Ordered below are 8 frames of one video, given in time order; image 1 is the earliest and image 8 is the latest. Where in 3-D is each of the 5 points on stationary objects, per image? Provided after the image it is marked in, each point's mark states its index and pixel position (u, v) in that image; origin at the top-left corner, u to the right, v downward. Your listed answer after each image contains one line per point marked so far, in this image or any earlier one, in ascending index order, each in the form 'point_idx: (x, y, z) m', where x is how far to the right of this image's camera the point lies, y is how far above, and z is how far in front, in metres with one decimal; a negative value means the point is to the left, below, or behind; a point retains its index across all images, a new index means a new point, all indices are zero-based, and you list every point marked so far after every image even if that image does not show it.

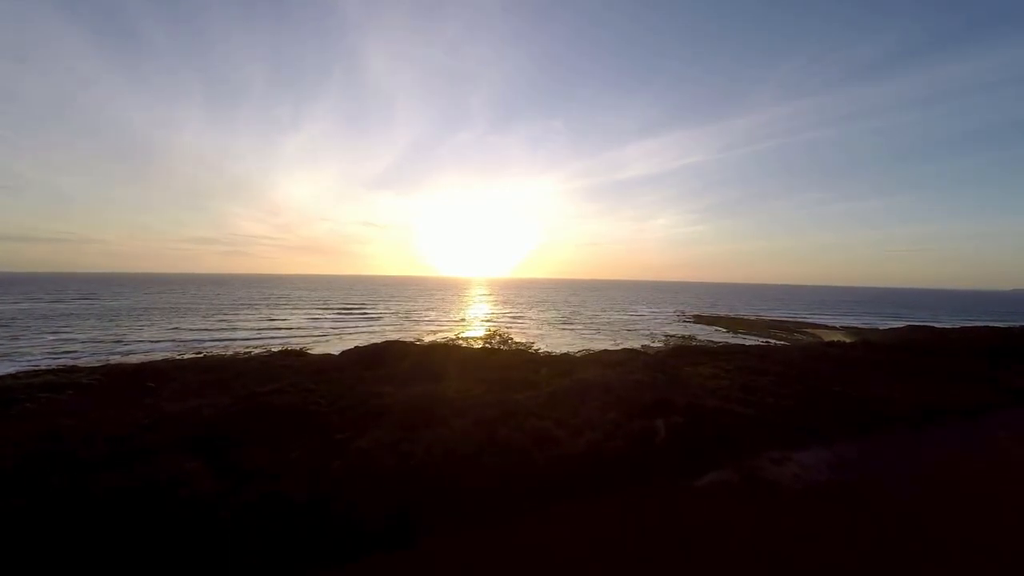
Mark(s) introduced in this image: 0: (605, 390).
0: (+4.2, -4.6, +19.3) m
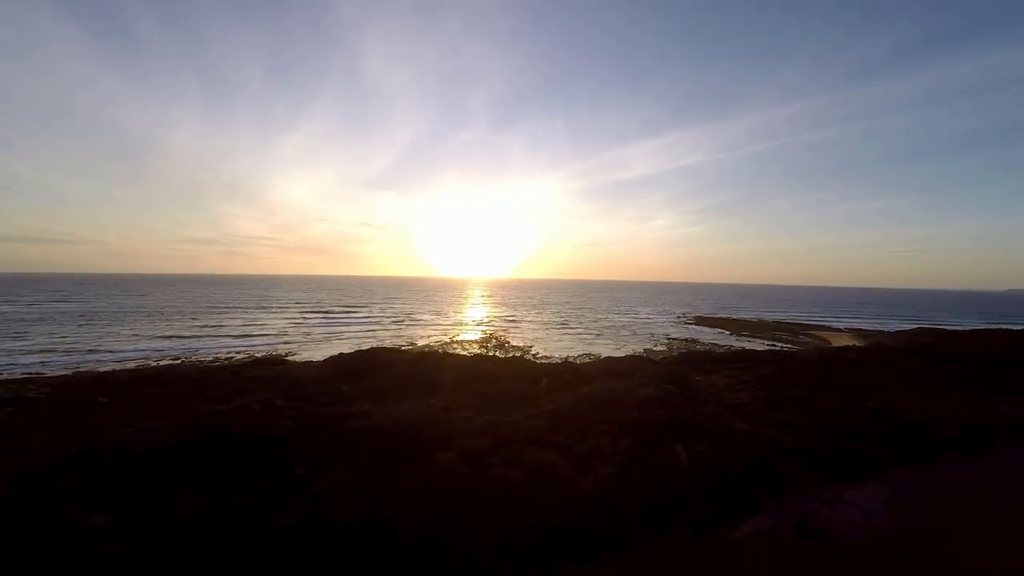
0: (+4.0, -4.7, +17.1) m
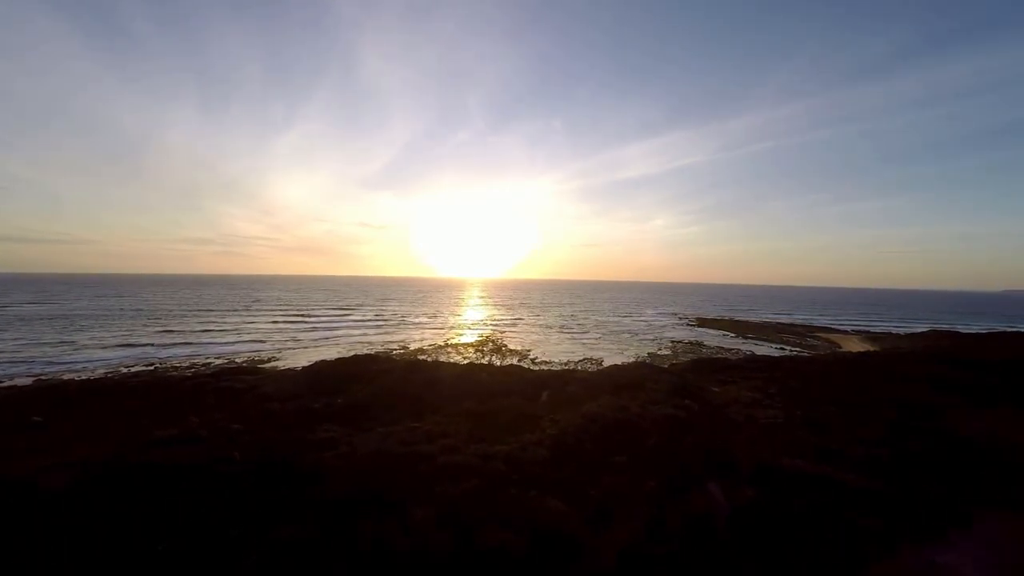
0: (+3.9, -4.8, +14.5) m
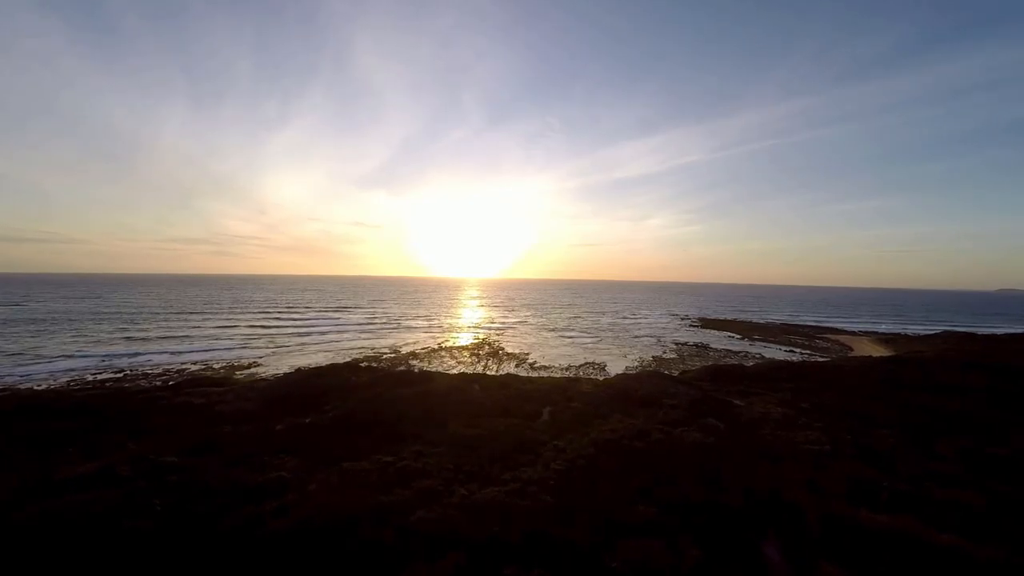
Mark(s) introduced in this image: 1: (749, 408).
0: (+3.8, -4.9, +11.8) m
1: (+10.7, -5.4, +19.8) m
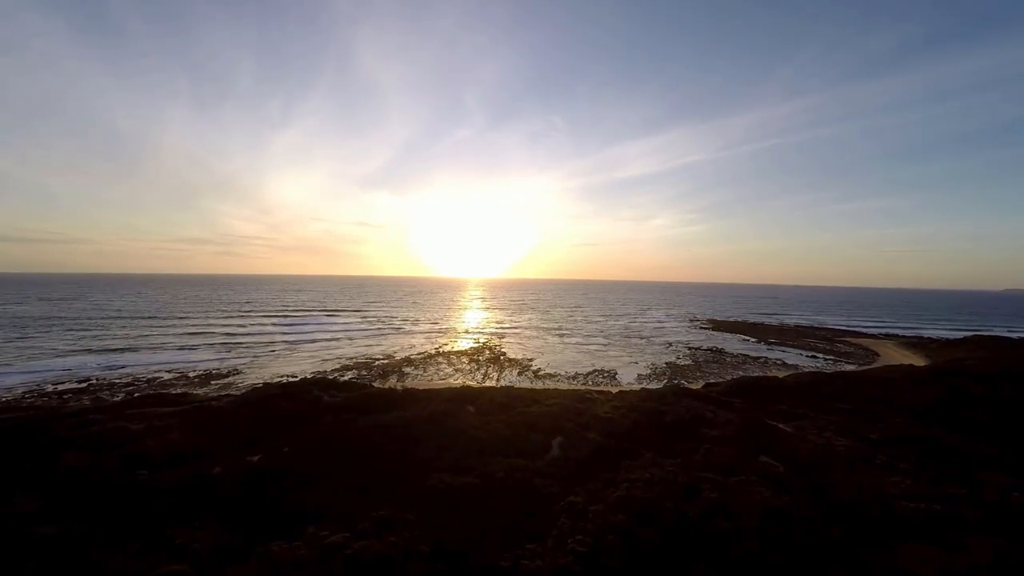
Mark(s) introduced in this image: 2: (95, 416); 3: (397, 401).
0: (+3.8, -5.0, +8.2) m
1: (+10.8, -5.5, +16.2) m
2: (-18.3, -5.6, +19.2) m
3: (-4.9, -4.7, +18.7) m
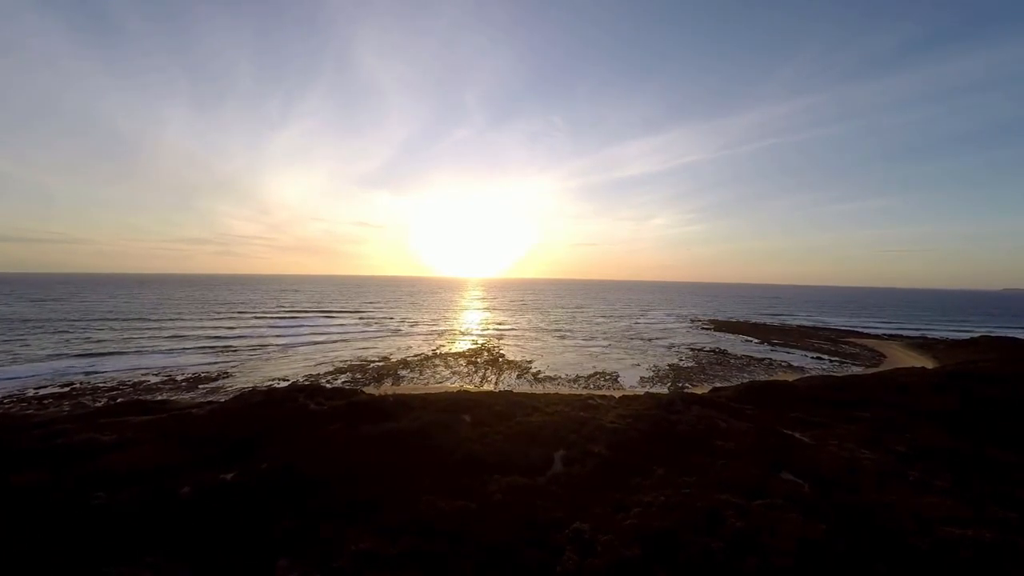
0: (+3.8, -5.0, +7.0) m
1: (+10.7, -5.5, +15.1) m
2: (-18.3, -5.6, +18.0) m
3: (-4.9, -4.8, +17.5) m
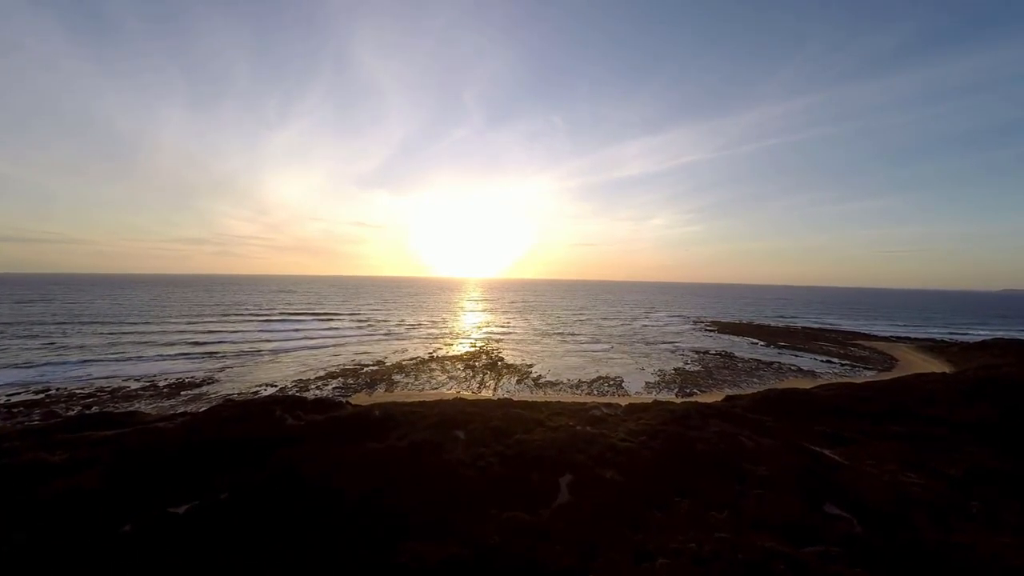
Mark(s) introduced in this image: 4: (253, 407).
0: (+3.8, -5.1, +5.3) m
1: (+10.7, -5.6, +13.4) m
2: (-18.3, -5.7, +16.2) m
3: (-5.0, -4.8, +15.8) m
4: (-10.1, -4.7, +17.3) m
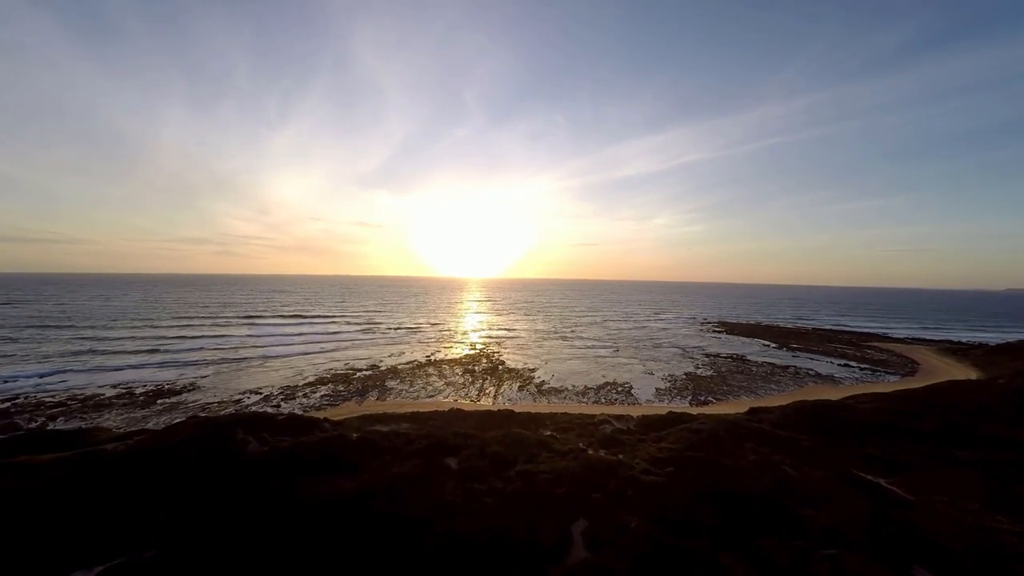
0: (+3.8, -5.1, +3.0) m
1: (+10.8, -5.7, +11.0) m
2: (-18.3, -5.8, +14.0) m
3: (-4.9, -4.9, +13.5) m
4: (-10.1, -4.8, +15.0) m
